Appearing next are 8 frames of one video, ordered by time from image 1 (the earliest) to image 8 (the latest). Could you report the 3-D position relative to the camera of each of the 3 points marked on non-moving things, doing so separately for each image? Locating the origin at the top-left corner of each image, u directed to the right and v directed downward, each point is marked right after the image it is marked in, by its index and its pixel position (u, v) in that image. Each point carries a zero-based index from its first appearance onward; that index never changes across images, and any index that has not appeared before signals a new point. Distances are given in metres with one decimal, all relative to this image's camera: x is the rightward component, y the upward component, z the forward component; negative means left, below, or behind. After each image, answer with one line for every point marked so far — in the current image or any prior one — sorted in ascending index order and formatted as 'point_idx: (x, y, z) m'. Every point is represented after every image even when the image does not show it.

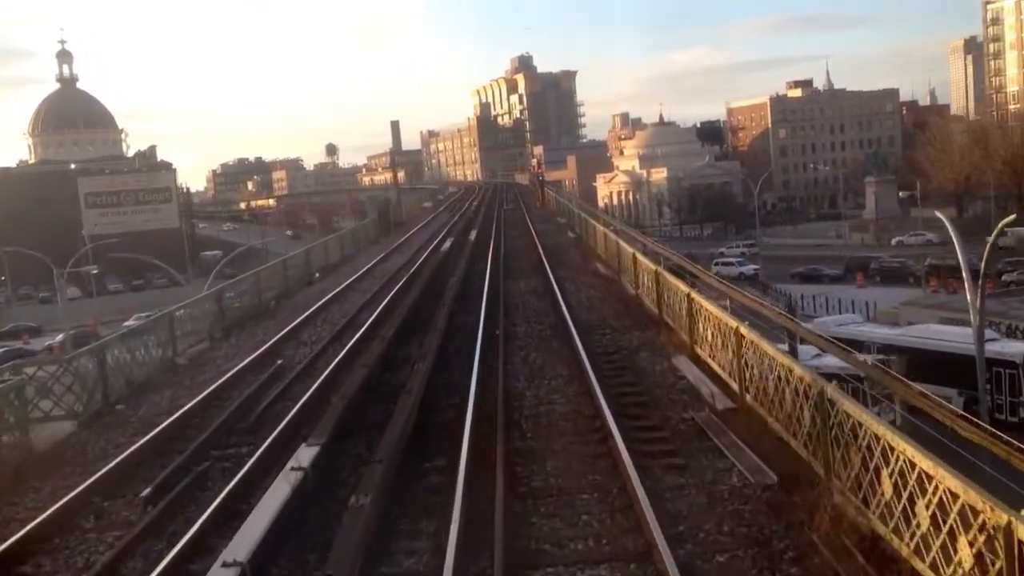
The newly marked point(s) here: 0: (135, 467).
0: (-3.0, -1.4, +8.0) m
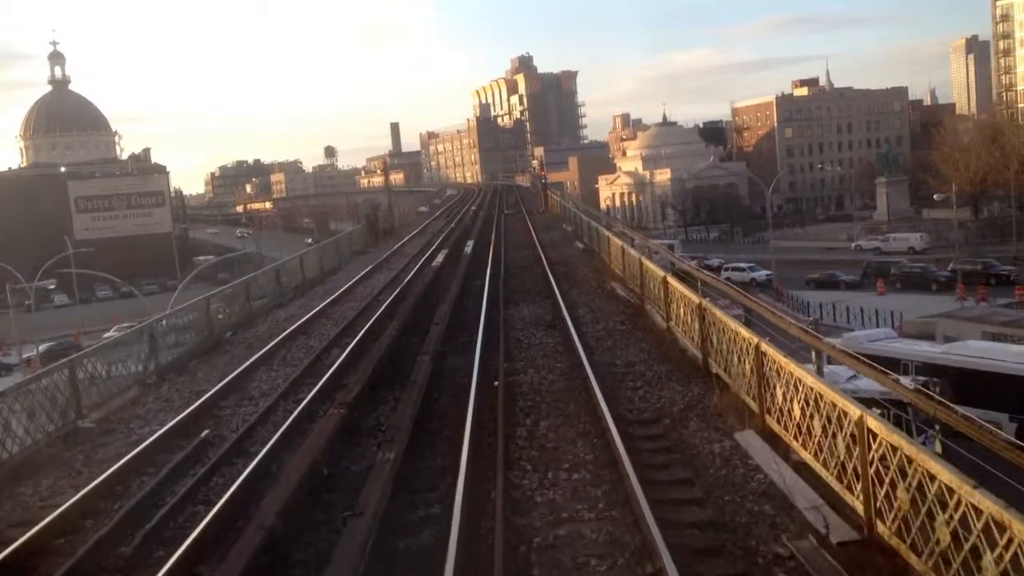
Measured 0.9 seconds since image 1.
0: (-3.0, -1.6, +6.5) m
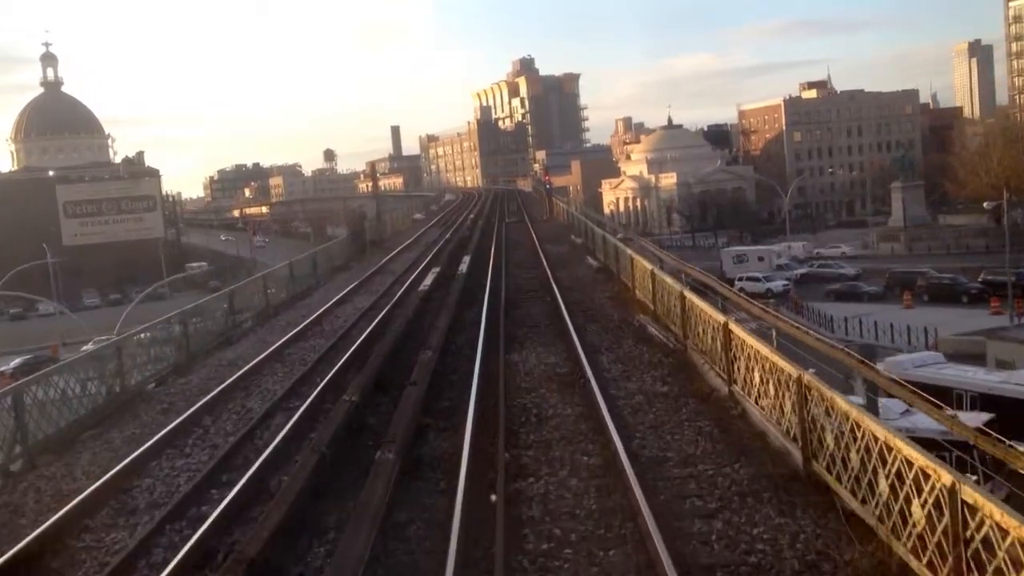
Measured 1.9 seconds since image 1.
0: (-2.9, -1.8, +4.7) m
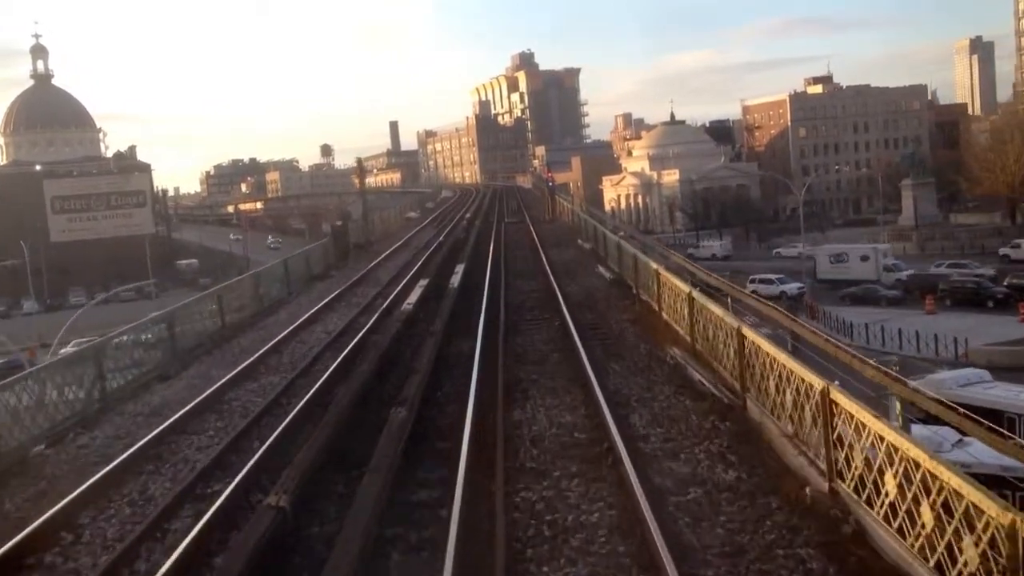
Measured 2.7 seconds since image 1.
0: (-2.9, -2.0, +3.2) m
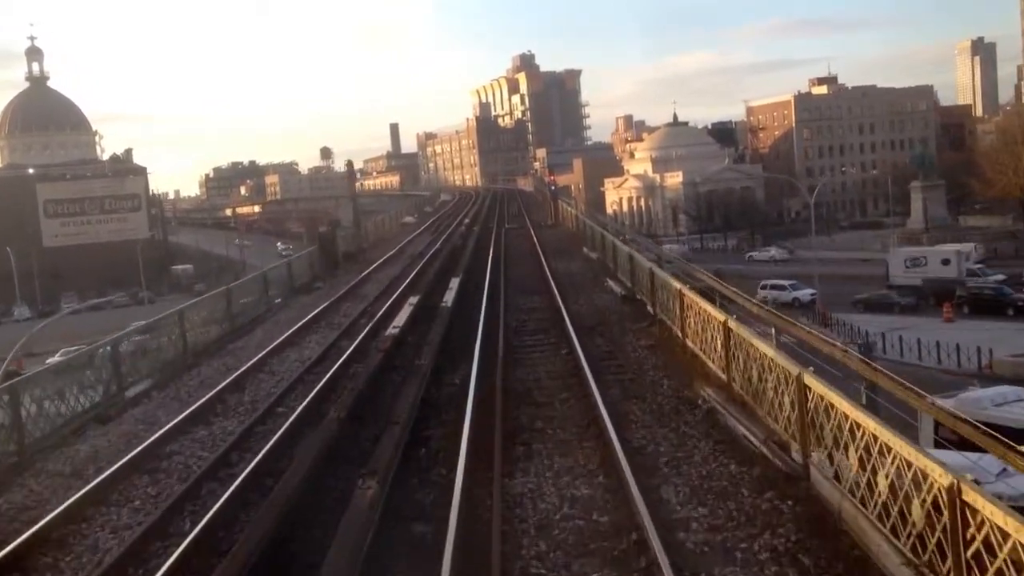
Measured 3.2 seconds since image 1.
0: (-2.9, -2.1, +2.2) m
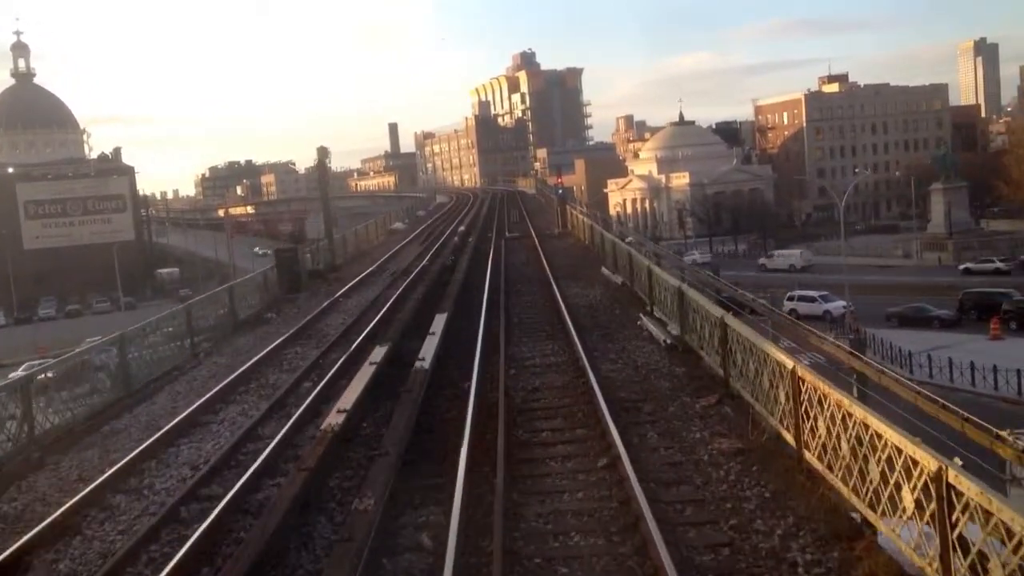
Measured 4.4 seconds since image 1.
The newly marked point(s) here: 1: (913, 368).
0: (-2.9, -2.4, -0.1) m
1: (+7.6, -1.5, +19.4) m
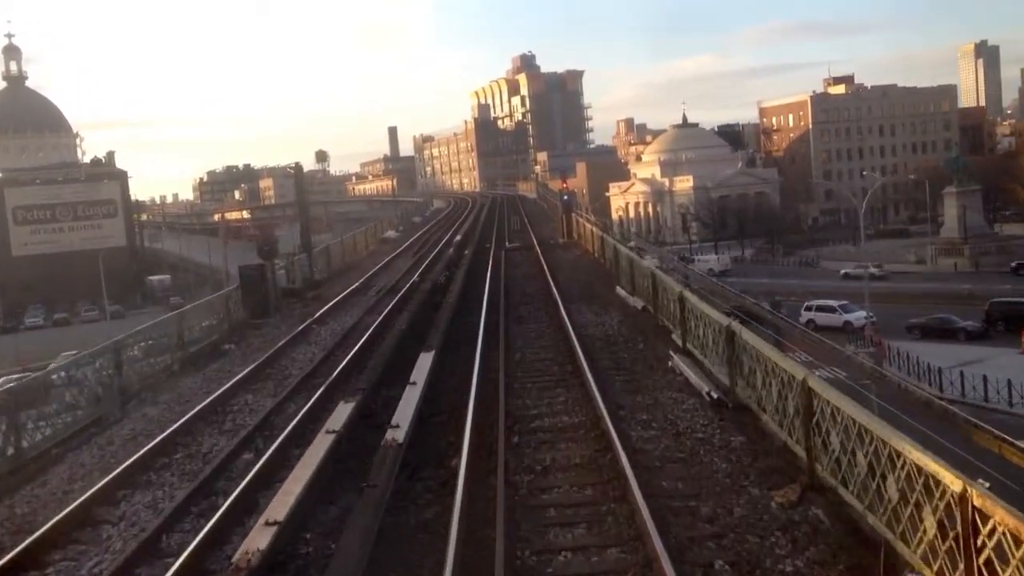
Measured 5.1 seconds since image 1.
0: (-2.9, -2.6, -1.5) m
1: (+7.6, -1.7, +18.0) m
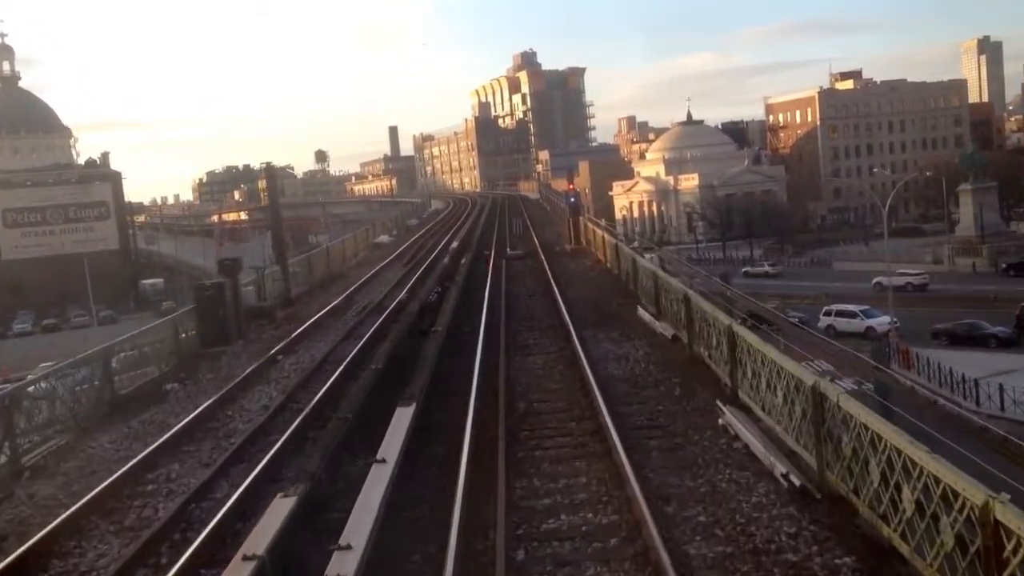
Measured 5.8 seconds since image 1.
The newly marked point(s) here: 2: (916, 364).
0: (-2.9, -2.8, -2.8) m
1: (+7.7, -1.9, +16.6) m
2: (+7.6, -1.5, +19.3) m
